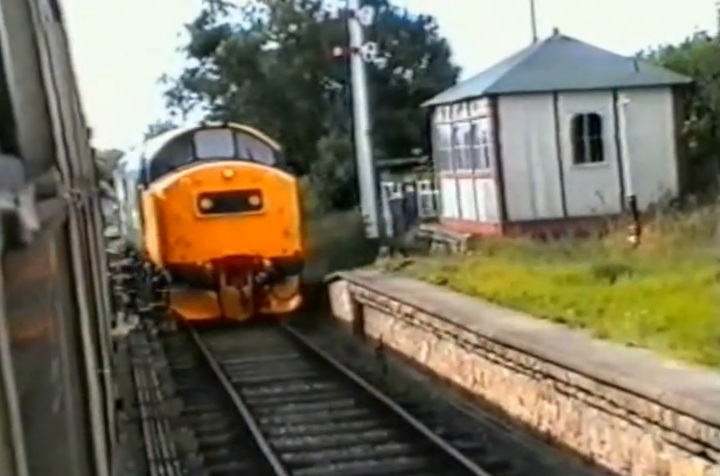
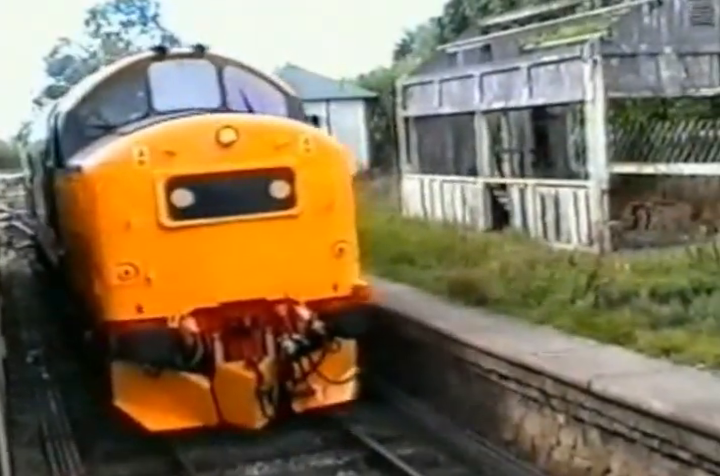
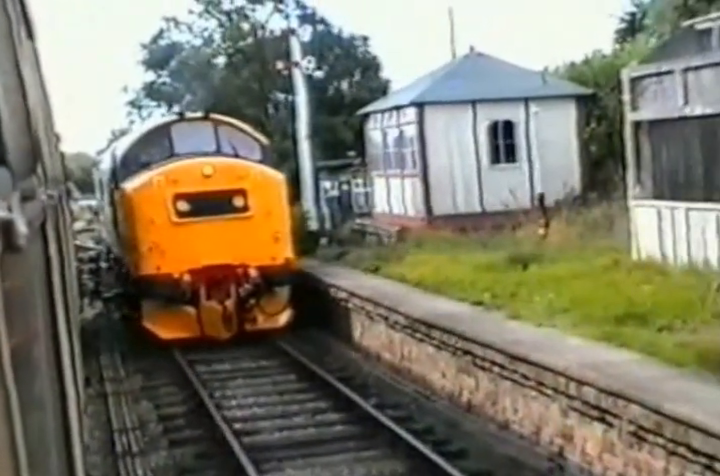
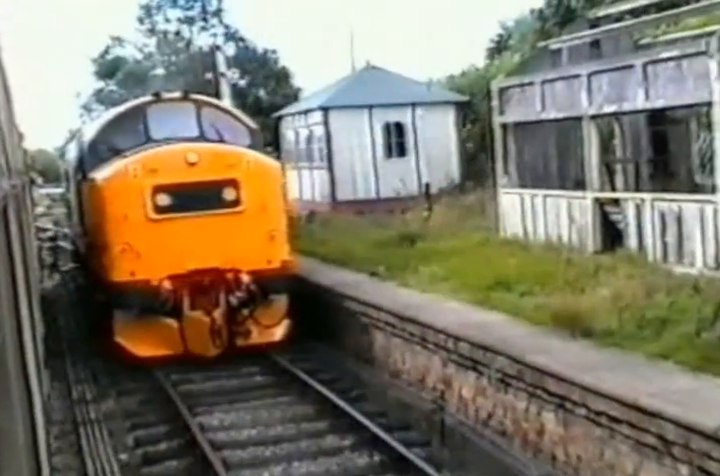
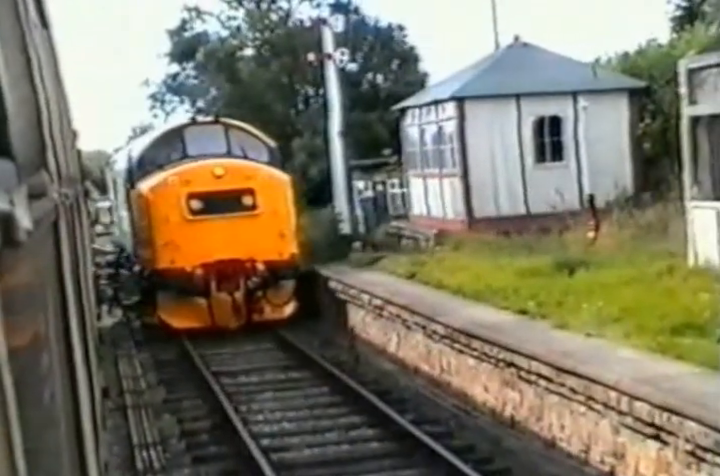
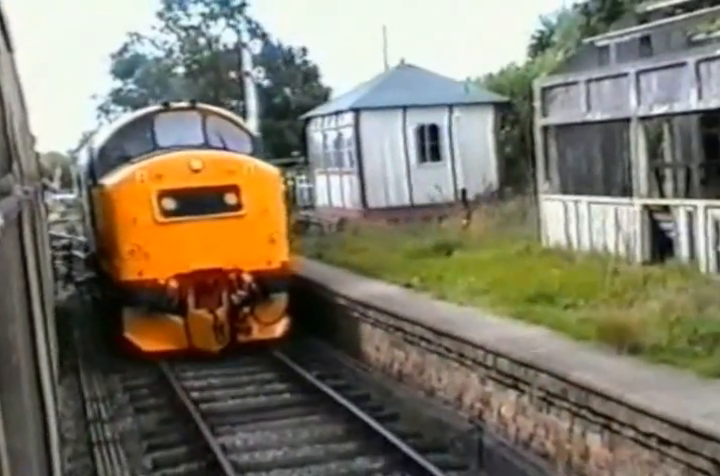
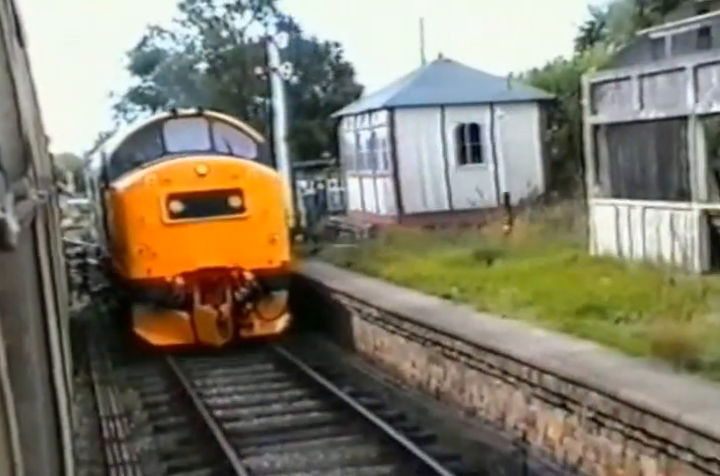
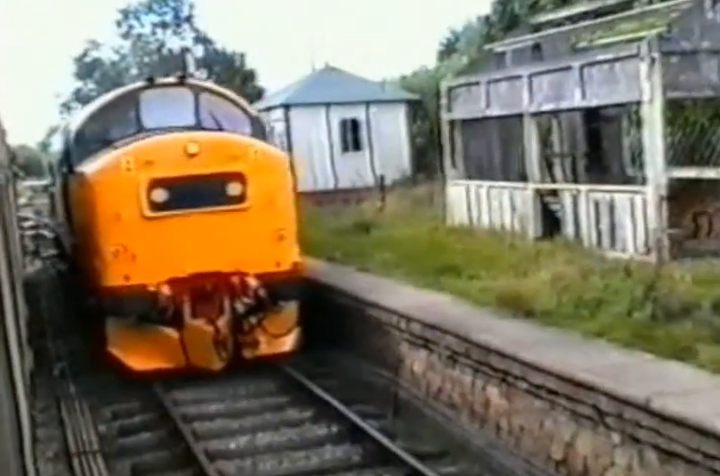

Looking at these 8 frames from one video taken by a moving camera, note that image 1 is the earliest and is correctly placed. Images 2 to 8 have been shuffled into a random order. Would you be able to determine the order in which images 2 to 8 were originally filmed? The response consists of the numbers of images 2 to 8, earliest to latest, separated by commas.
5, 3, 7, 6, 4, 8, 2
